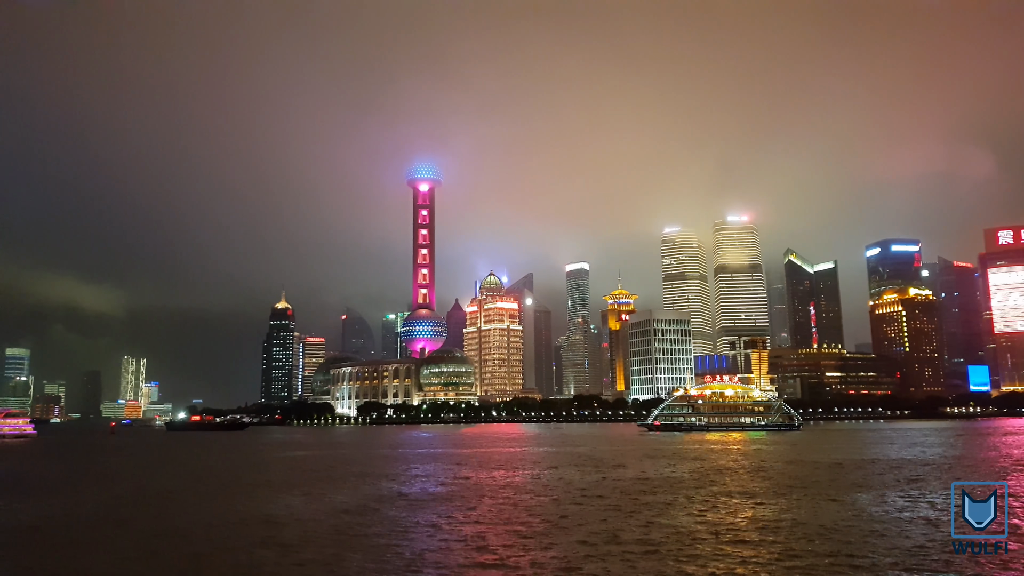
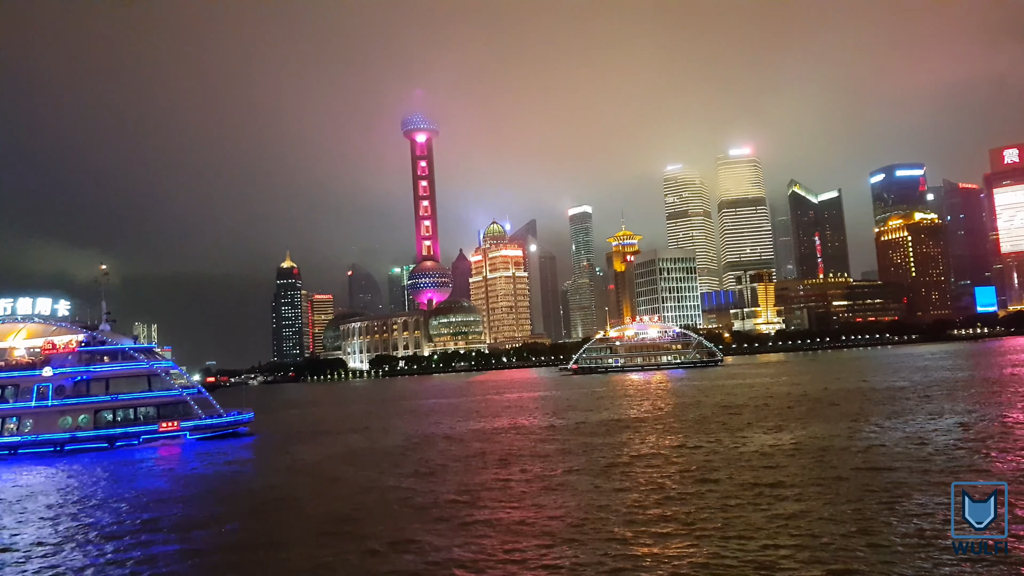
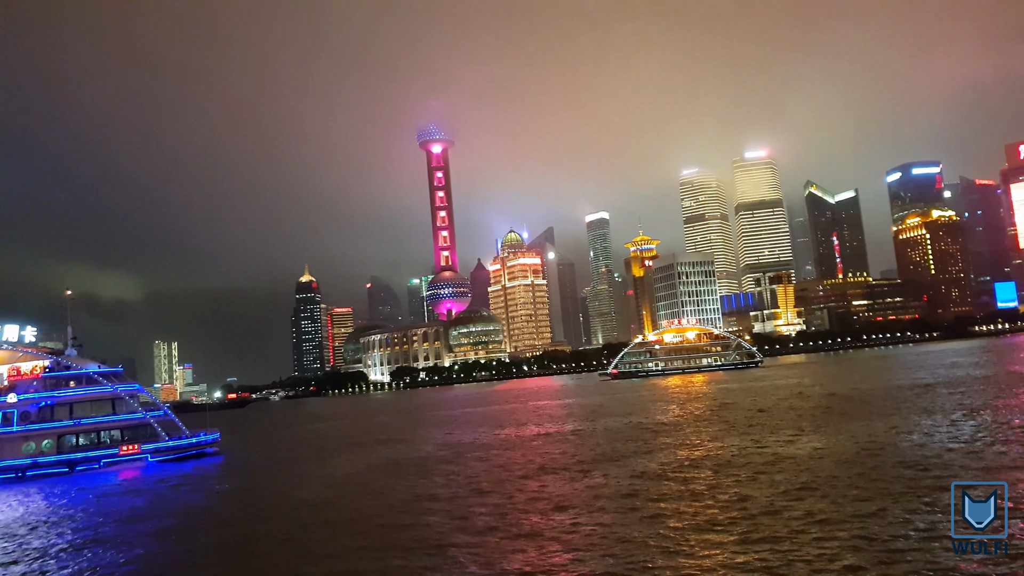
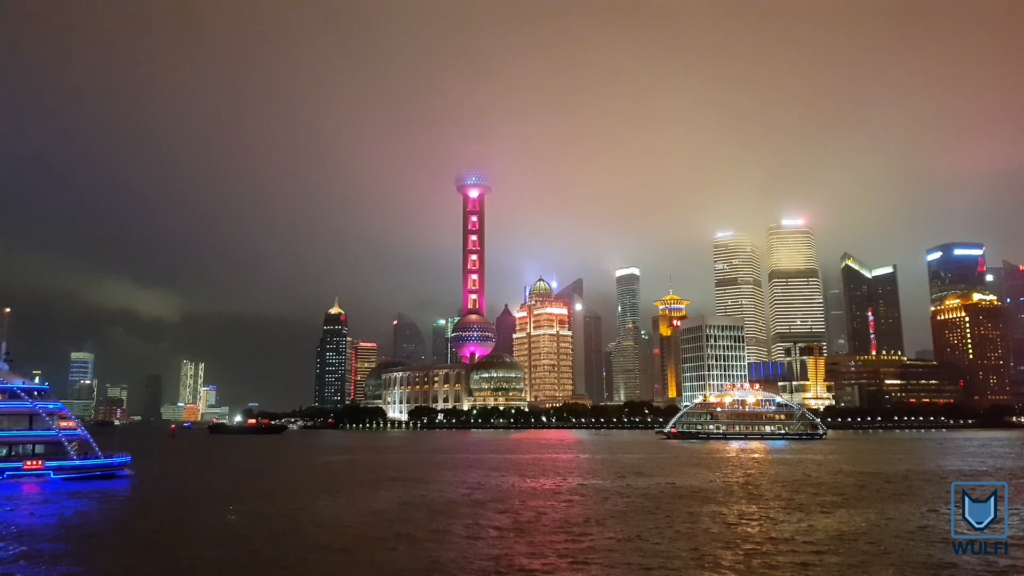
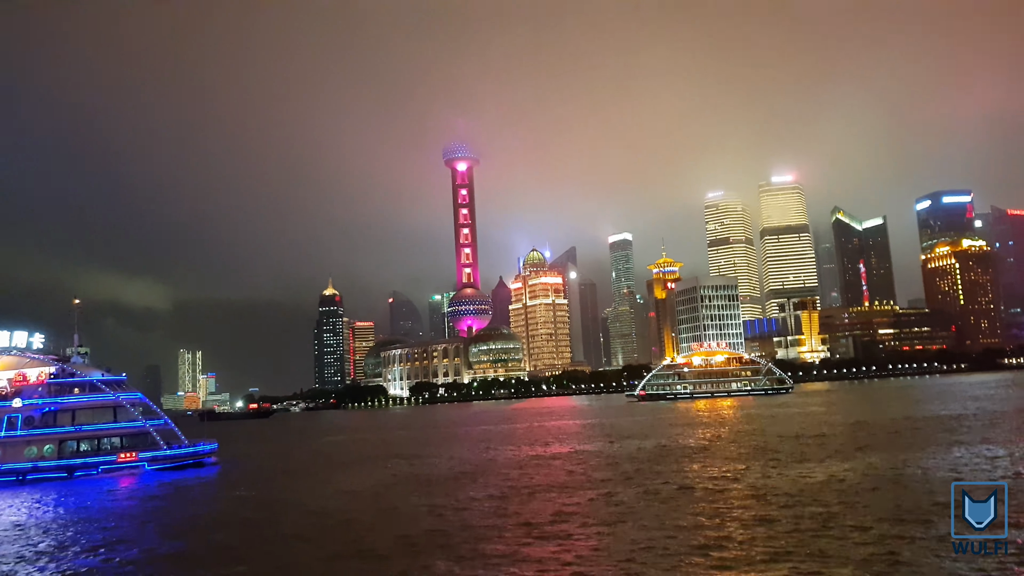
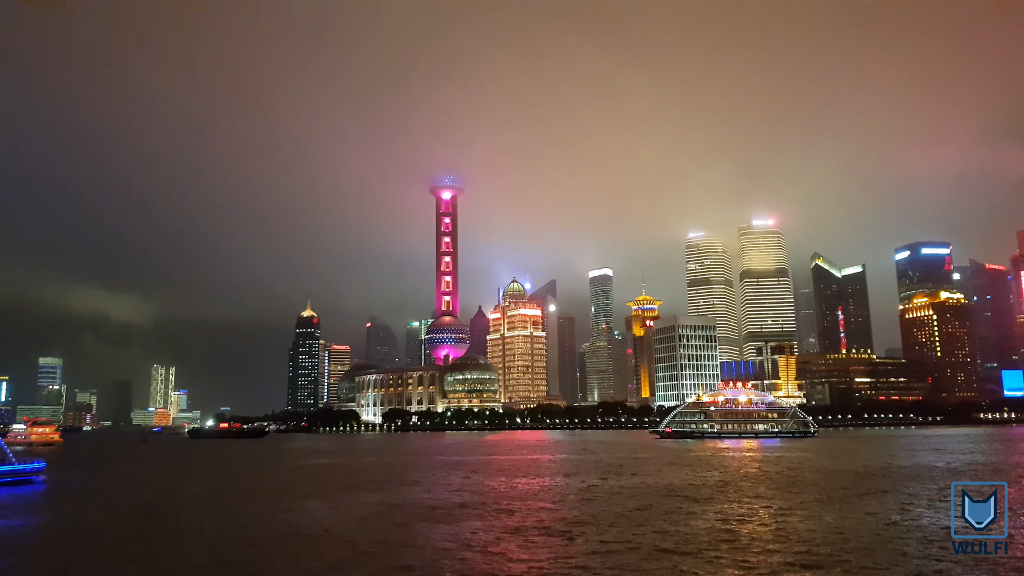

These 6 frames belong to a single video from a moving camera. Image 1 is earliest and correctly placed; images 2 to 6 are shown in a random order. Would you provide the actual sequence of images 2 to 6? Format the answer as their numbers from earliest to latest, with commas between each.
6, 4, 5, 3, 2
